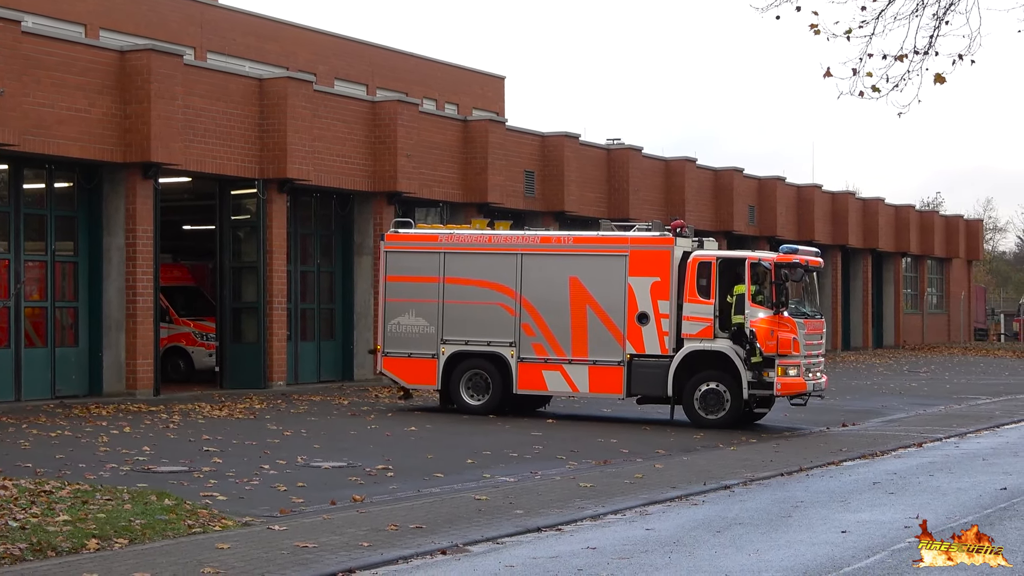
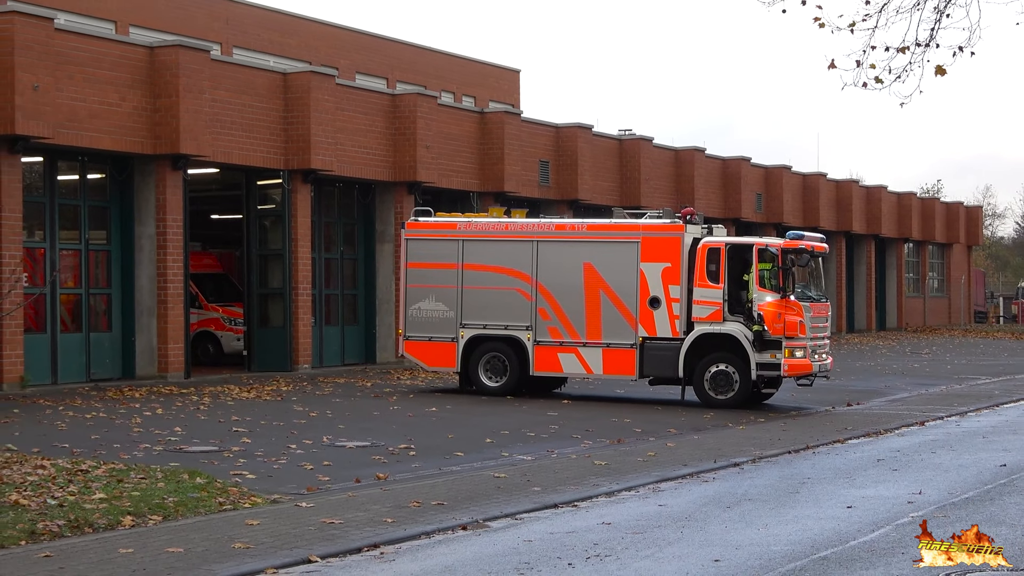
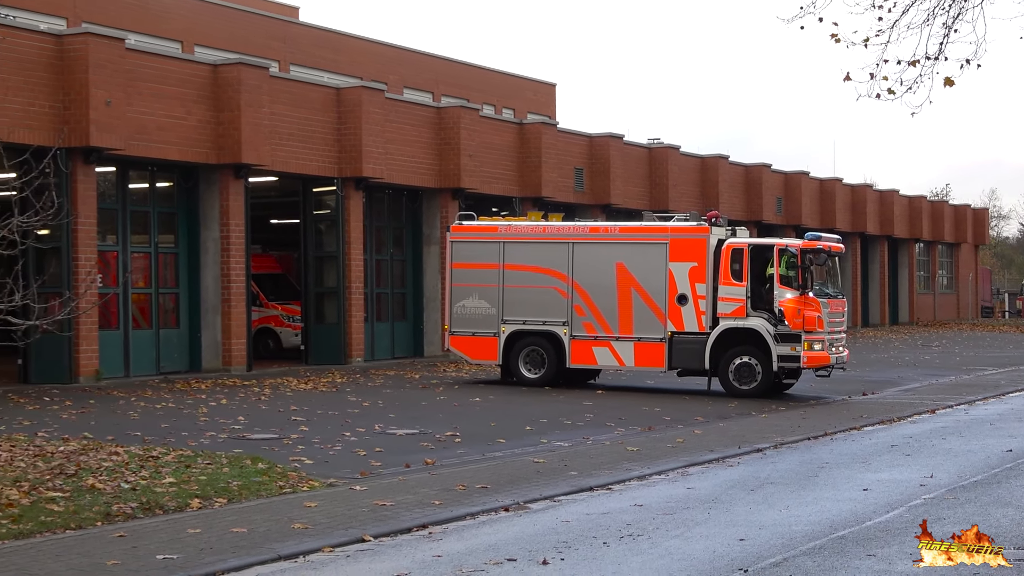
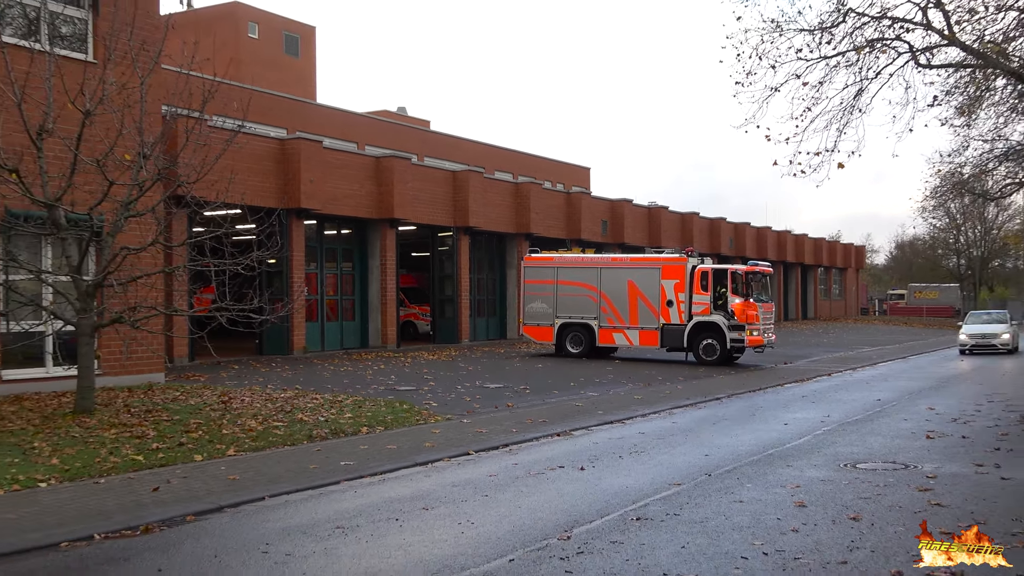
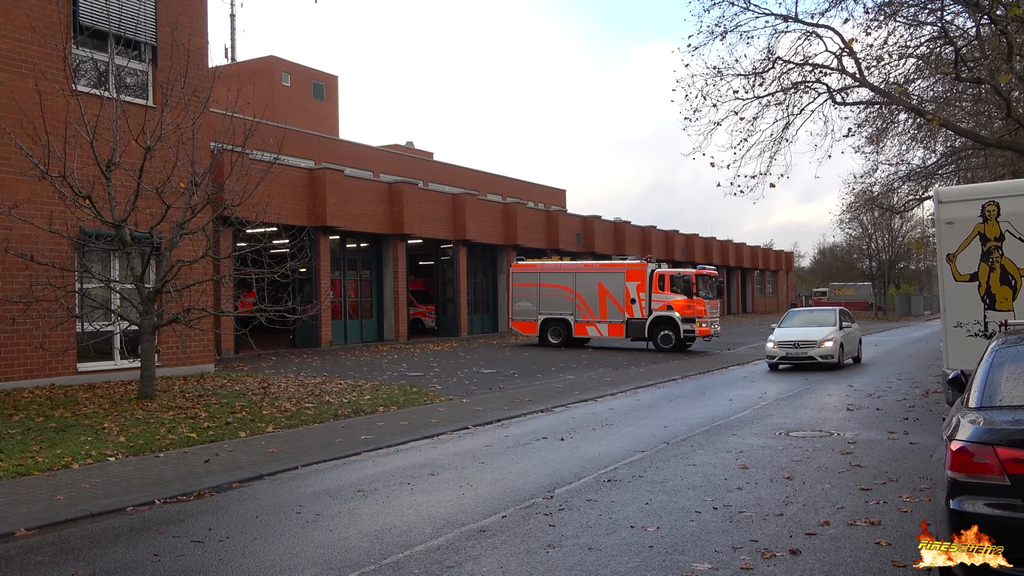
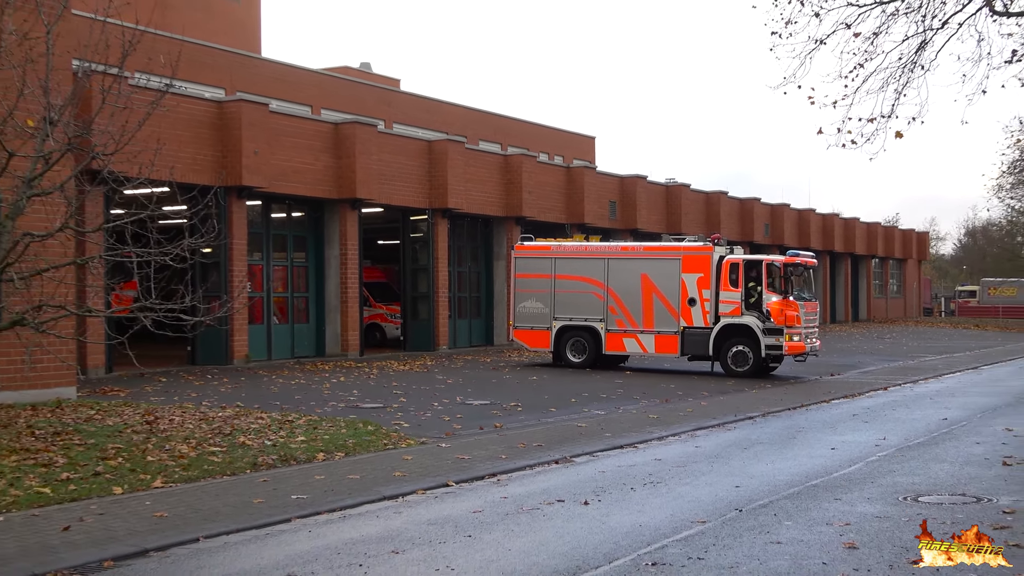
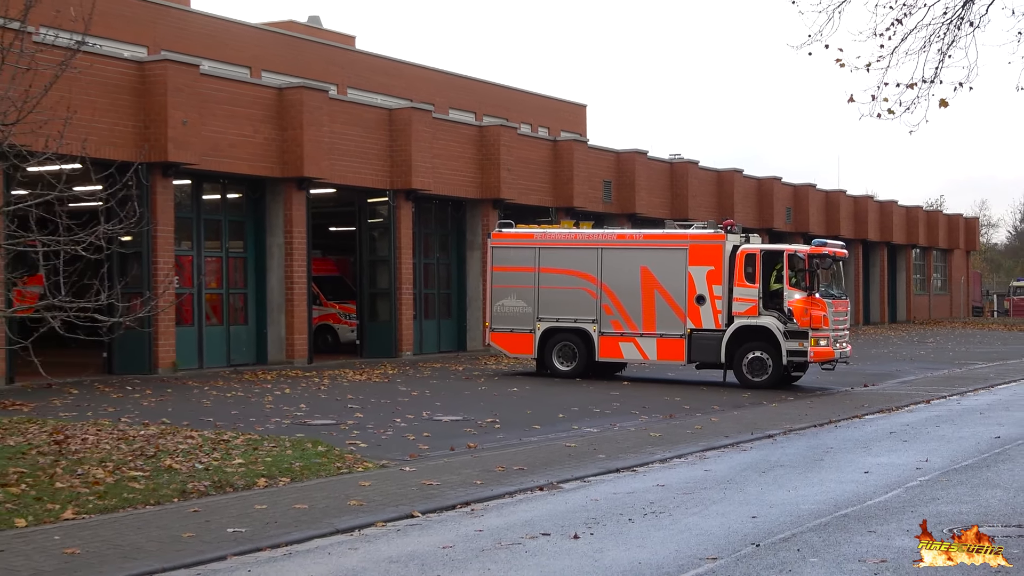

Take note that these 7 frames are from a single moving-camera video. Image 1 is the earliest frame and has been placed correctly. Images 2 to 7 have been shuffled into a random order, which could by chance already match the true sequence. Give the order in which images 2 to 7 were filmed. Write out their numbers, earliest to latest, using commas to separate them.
2, 3, 7, 6, 4, 5
